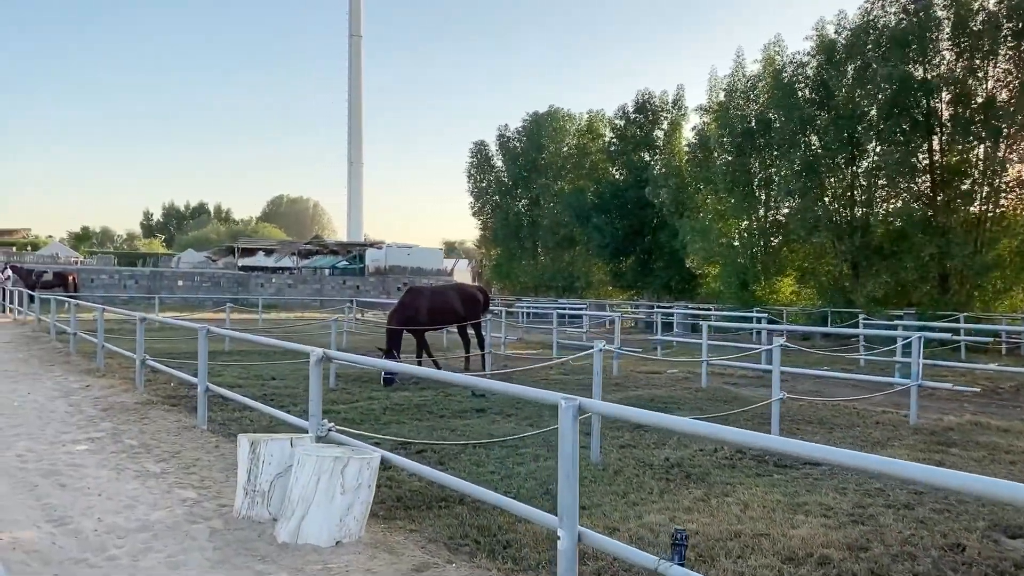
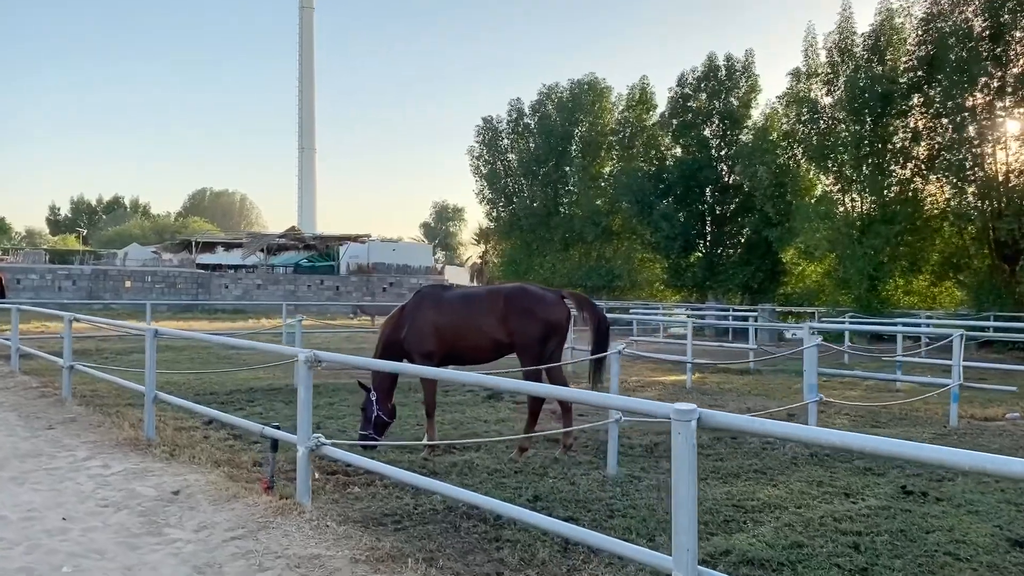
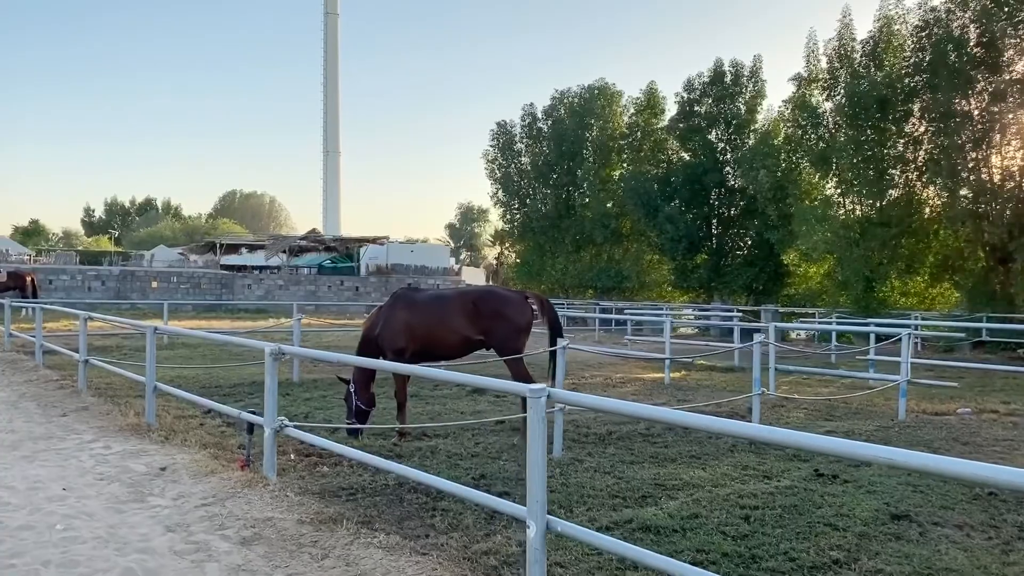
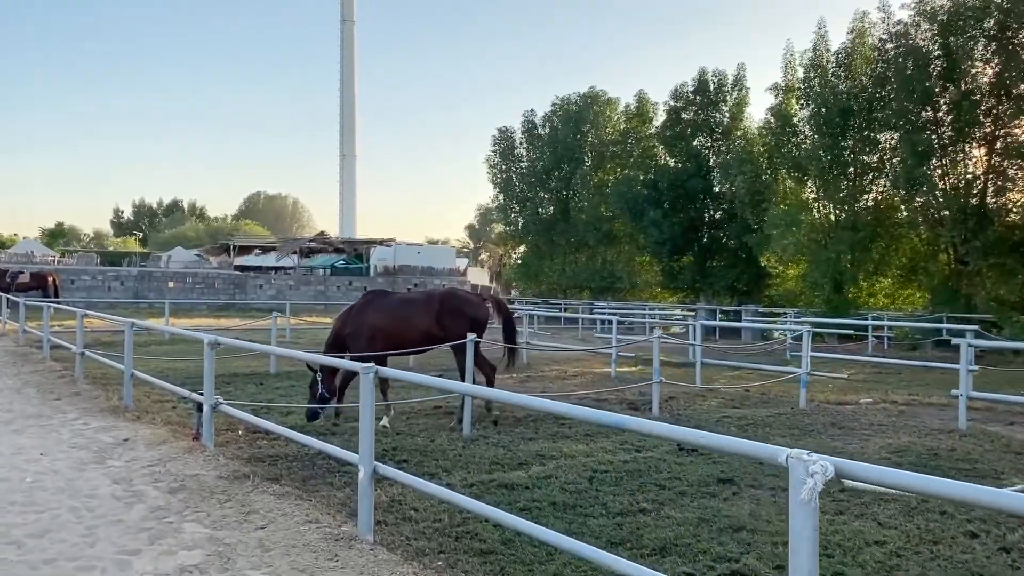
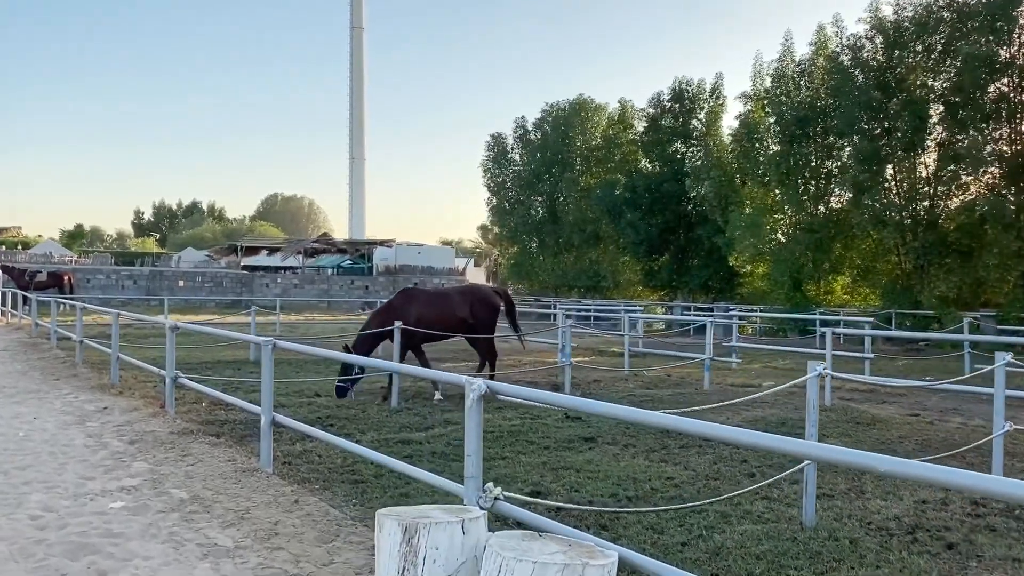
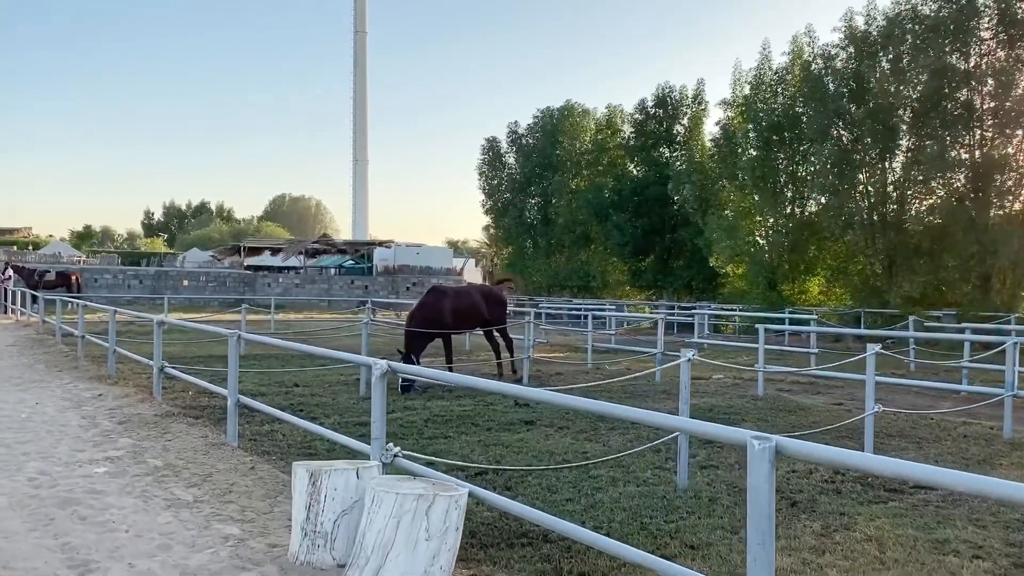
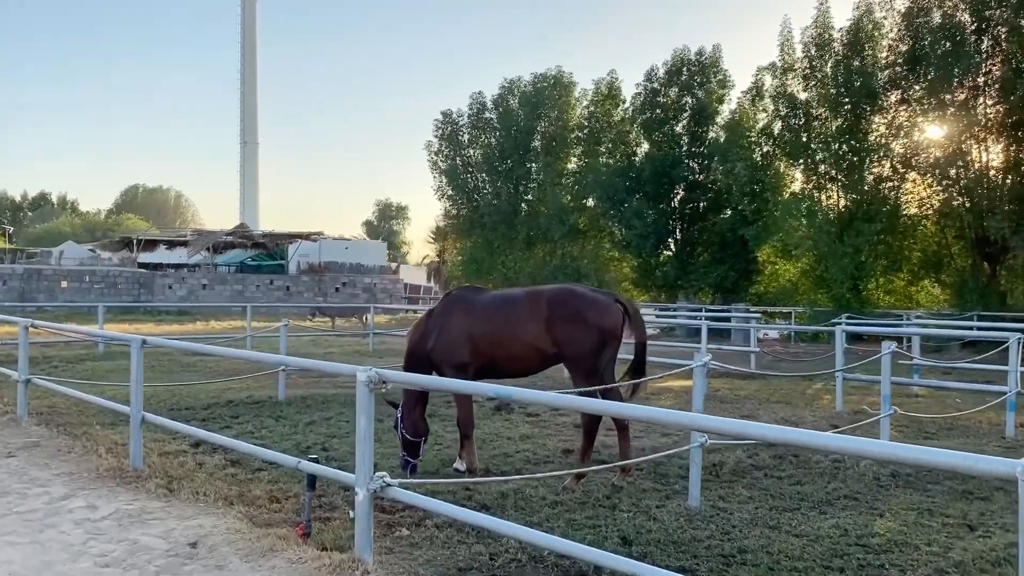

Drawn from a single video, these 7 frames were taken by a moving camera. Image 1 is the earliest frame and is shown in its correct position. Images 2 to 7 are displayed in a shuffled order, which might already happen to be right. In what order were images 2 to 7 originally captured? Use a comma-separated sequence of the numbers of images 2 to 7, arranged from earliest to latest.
6, 5, 4, 3, 2, 7
